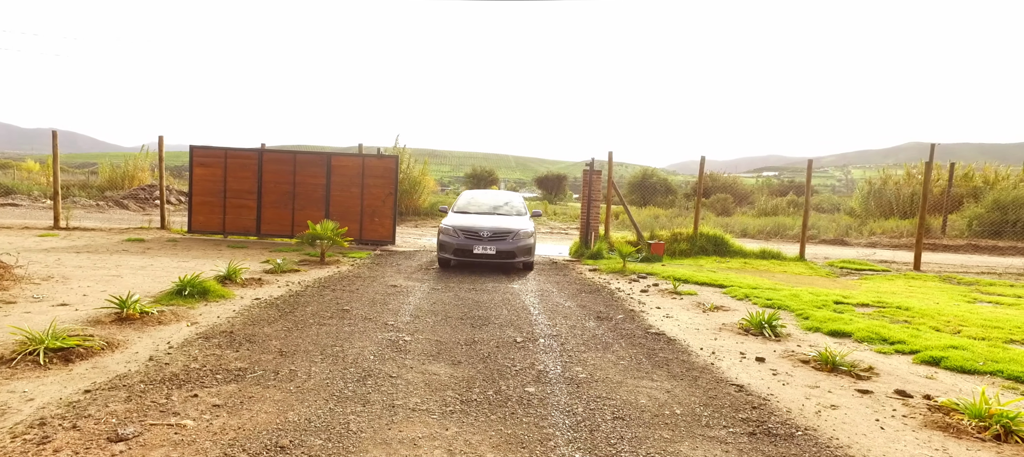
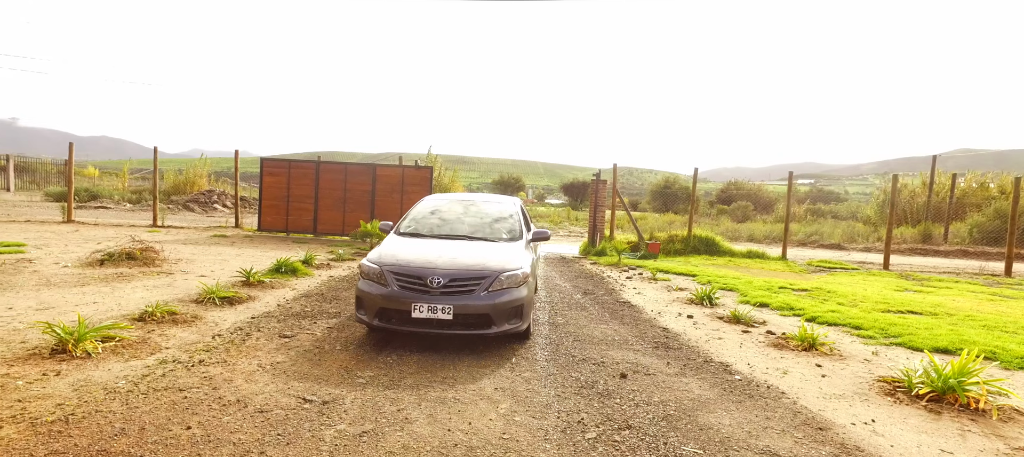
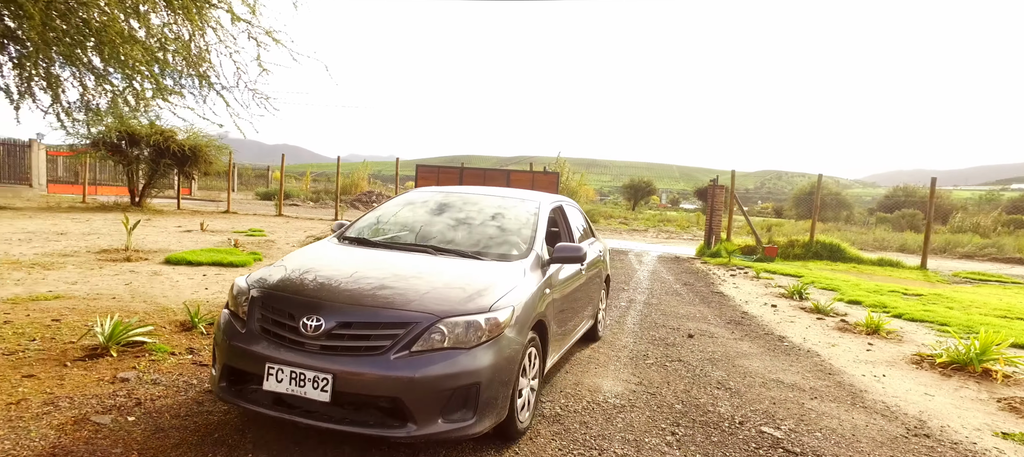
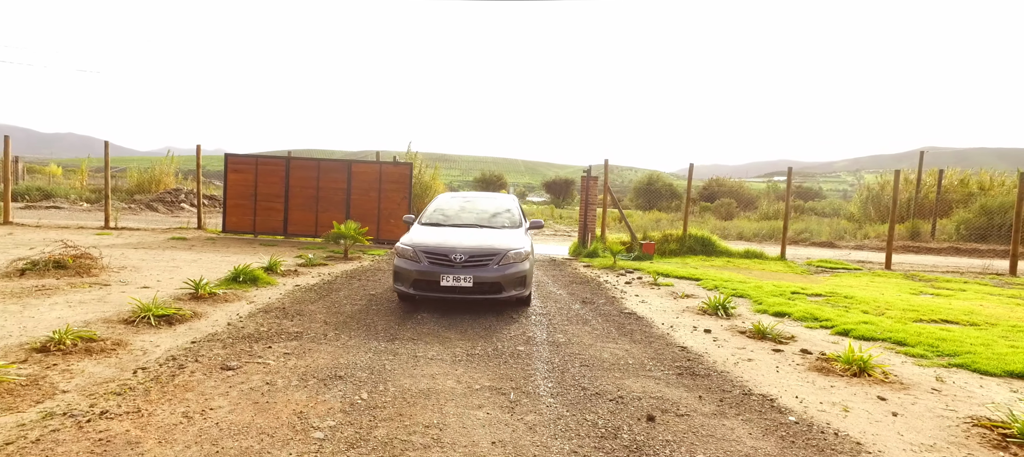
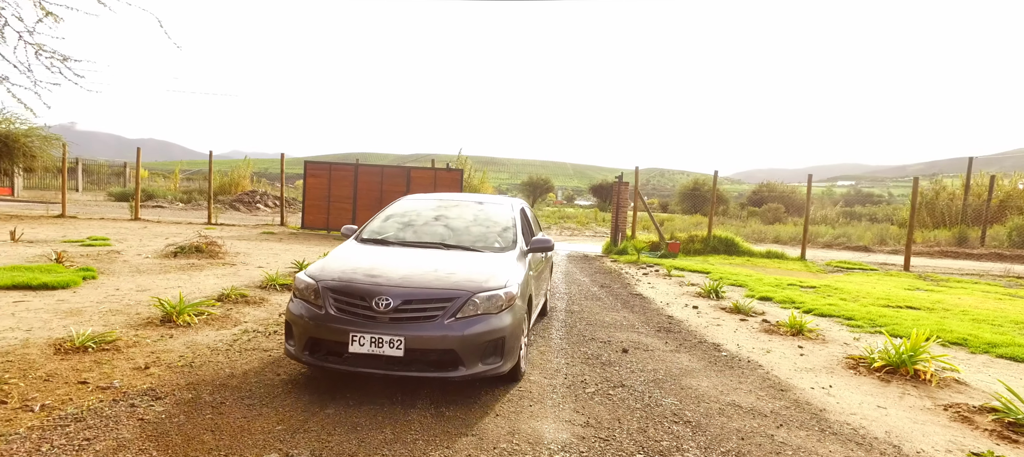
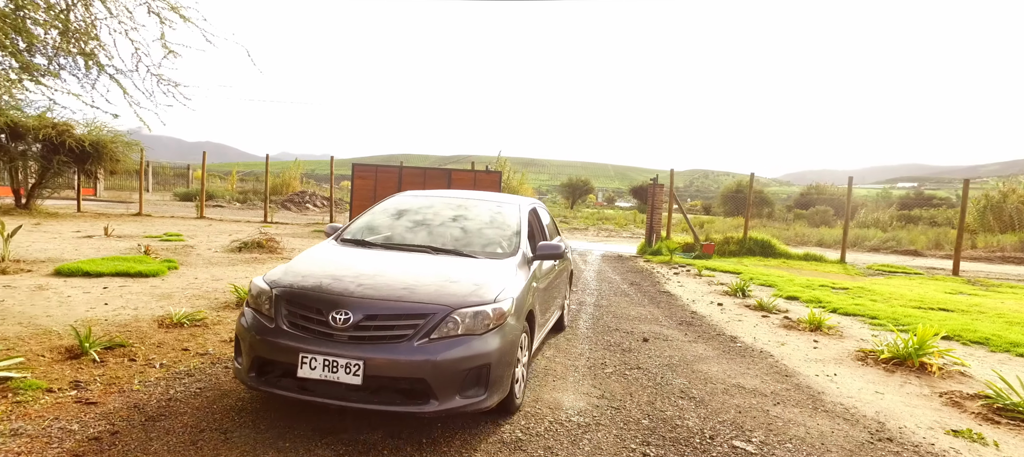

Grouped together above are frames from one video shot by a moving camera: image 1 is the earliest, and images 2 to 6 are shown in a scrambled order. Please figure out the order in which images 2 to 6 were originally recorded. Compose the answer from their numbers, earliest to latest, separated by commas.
4, 2, 5, 6, 3
